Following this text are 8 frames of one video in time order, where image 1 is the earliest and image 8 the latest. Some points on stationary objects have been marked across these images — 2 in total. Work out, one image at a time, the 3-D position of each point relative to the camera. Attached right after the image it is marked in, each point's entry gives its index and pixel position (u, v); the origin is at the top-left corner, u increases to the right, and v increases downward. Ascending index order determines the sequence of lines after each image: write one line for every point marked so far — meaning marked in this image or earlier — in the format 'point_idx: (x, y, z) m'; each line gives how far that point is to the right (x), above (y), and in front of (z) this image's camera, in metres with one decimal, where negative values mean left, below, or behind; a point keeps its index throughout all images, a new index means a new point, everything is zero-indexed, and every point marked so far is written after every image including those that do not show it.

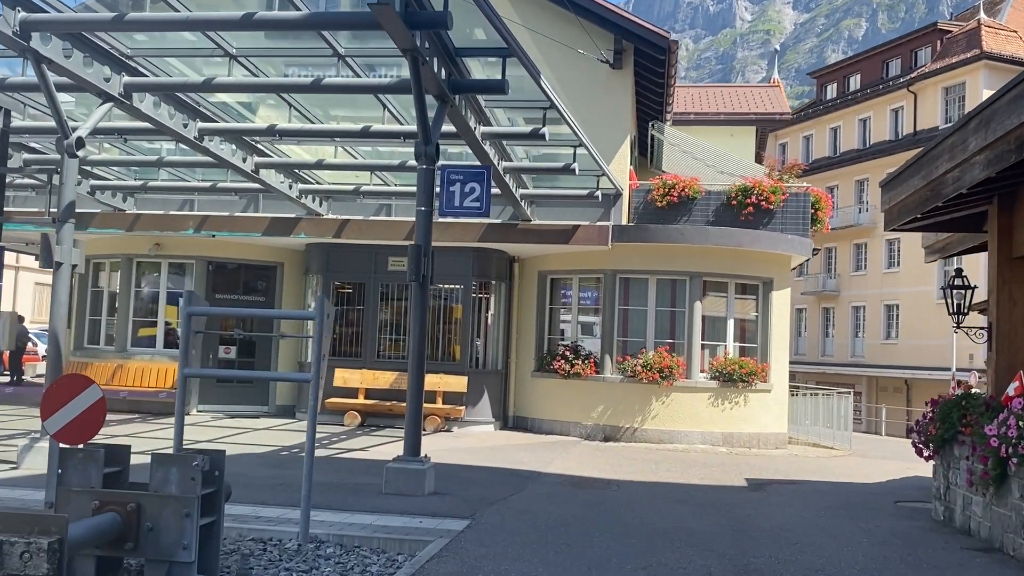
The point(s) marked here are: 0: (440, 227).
0: (-1.1, +0.9, +13.6) m
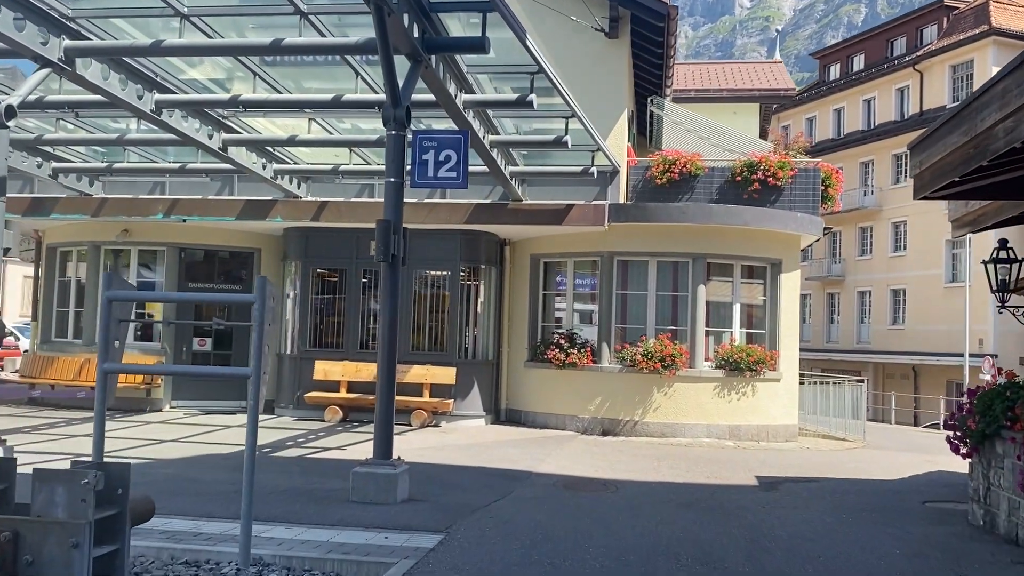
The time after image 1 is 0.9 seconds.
0: (-1.2, +1.1, +12.7) m
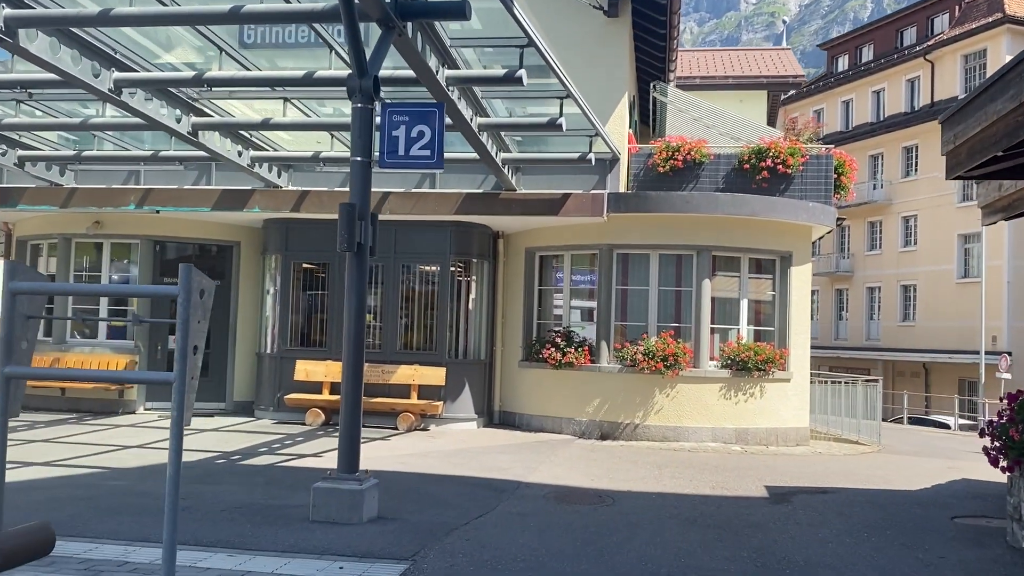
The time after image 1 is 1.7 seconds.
0: (-1.3, +1.2, +12.0) m
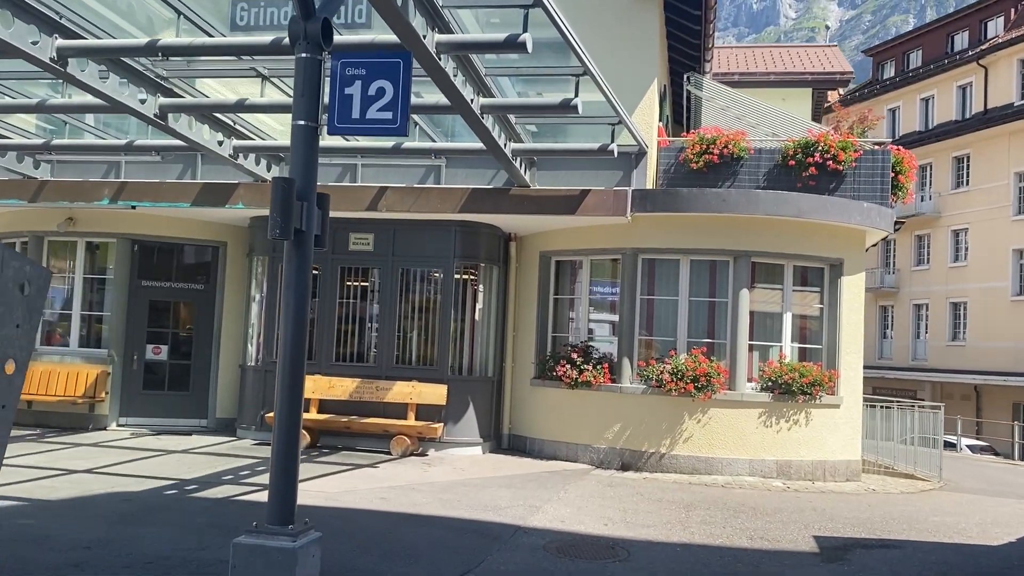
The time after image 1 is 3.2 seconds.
0: (-1.1, +1.1, +10.6) m
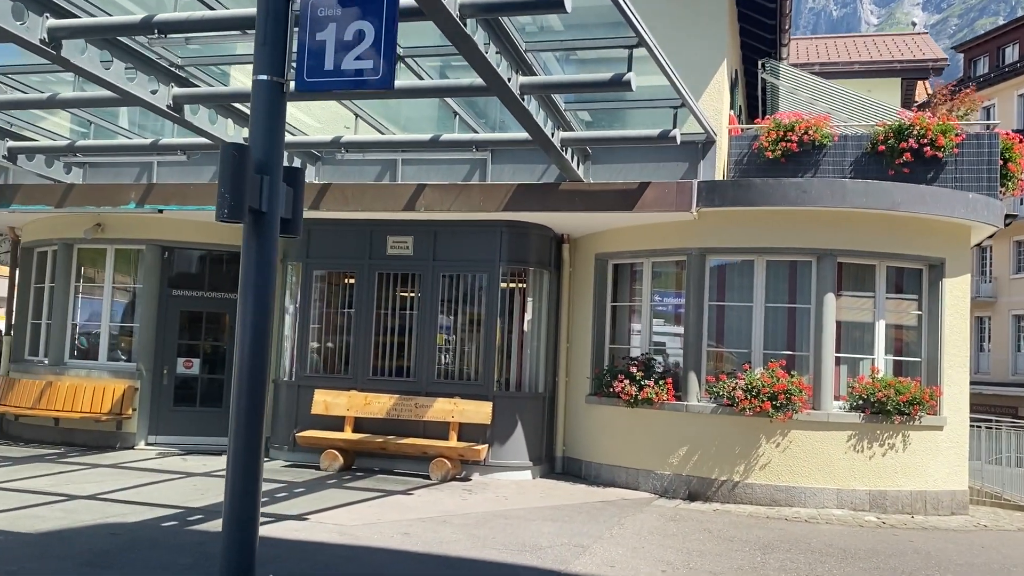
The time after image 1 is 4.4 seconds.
0: (-0.6, +1.0, +9.7) m
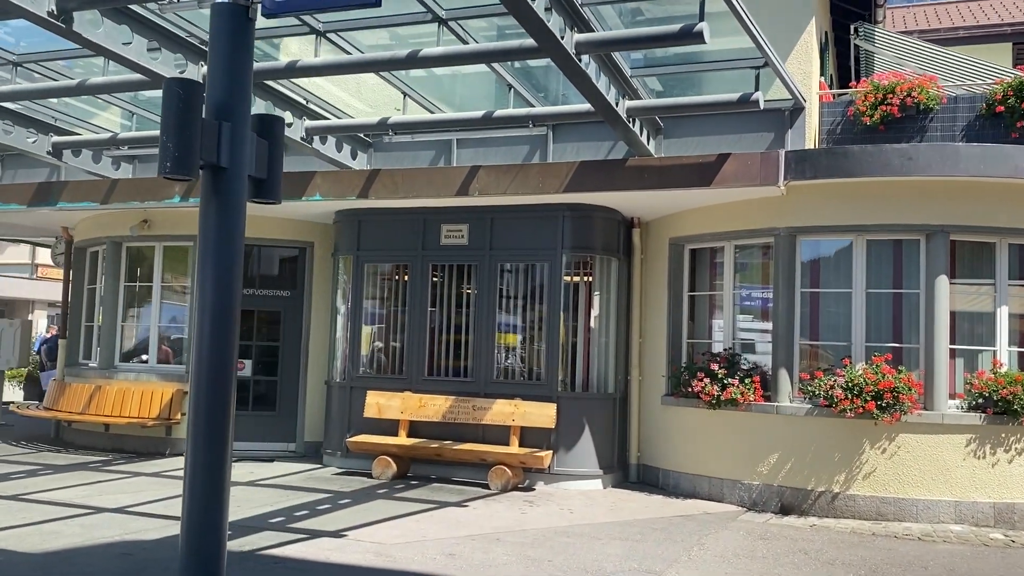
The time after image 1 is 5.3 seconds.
0: (0.0, +1.1, +8.8) m
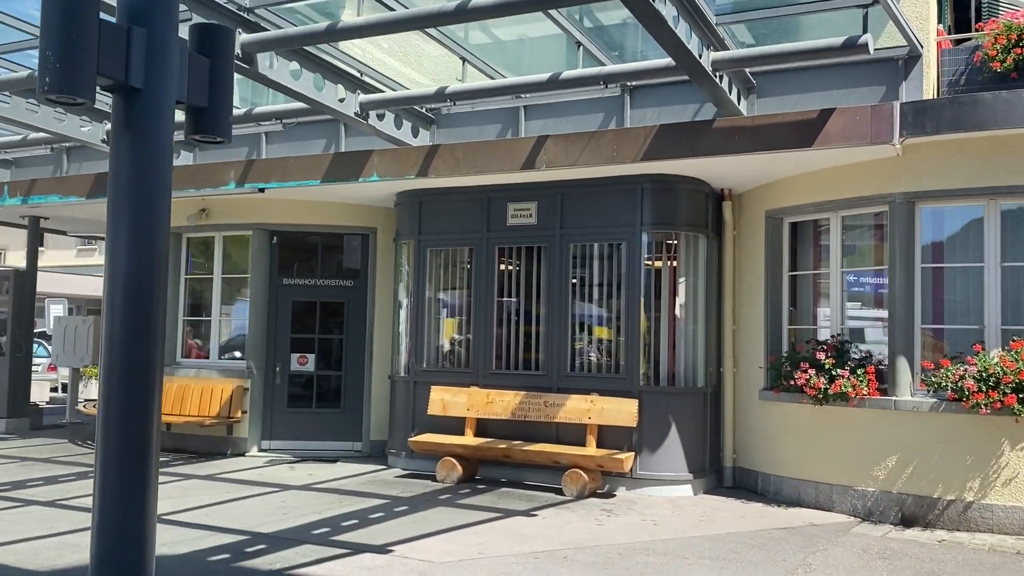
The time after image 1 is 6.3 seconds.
0: (+0.6, +1.3, +7.9) m
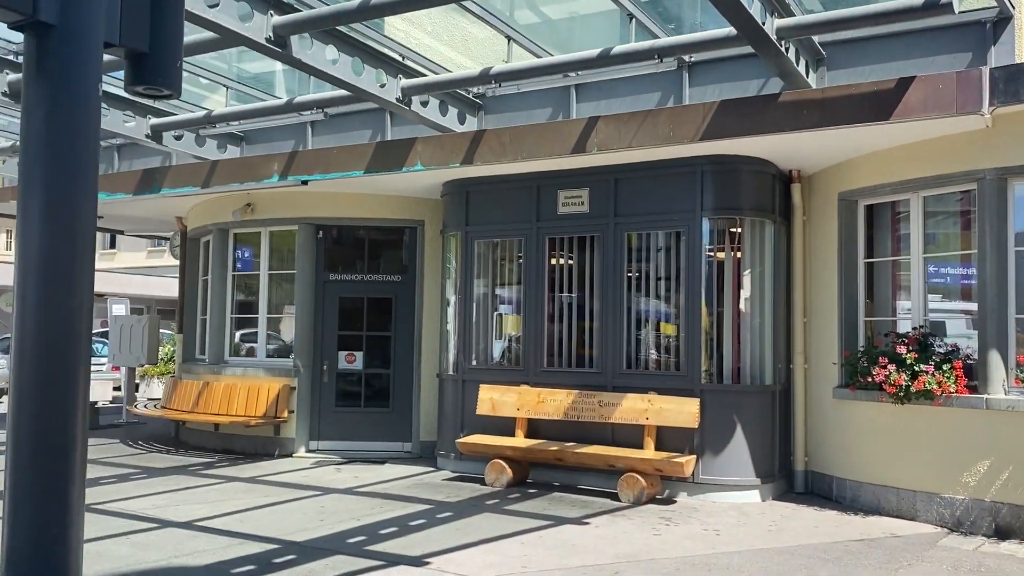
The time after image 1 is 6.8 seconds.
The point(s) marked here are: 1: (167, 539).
0: (+1.0, +1.3, +7.3) m
1: (-2.2, -1.6, +5.9) m
